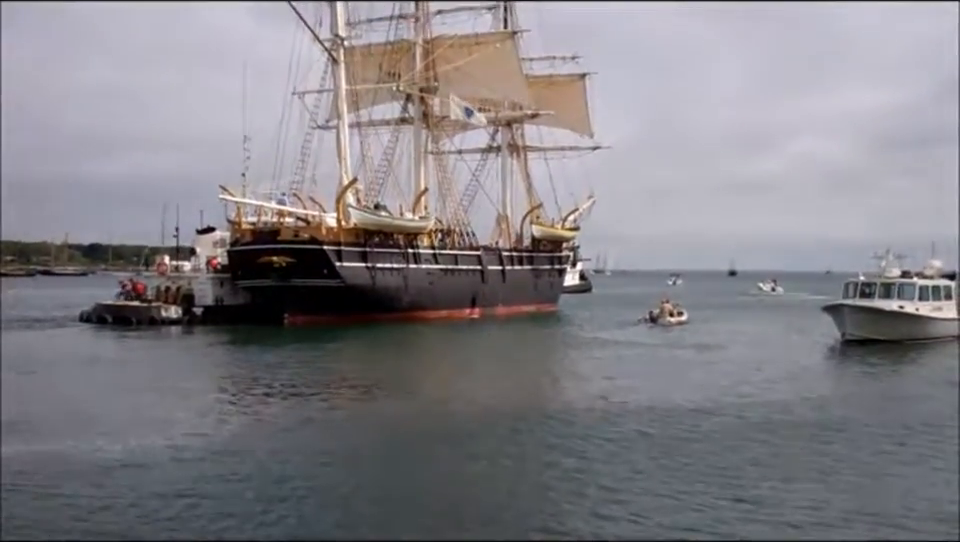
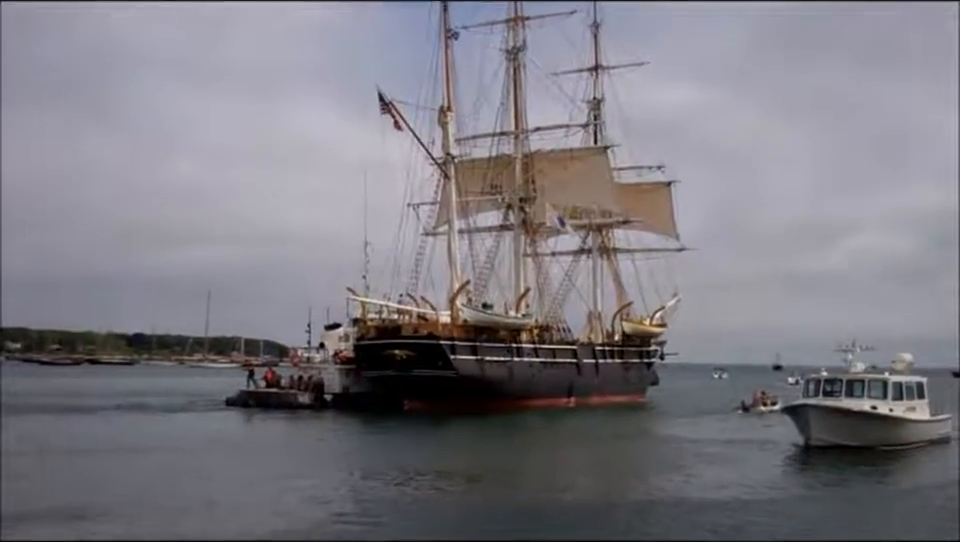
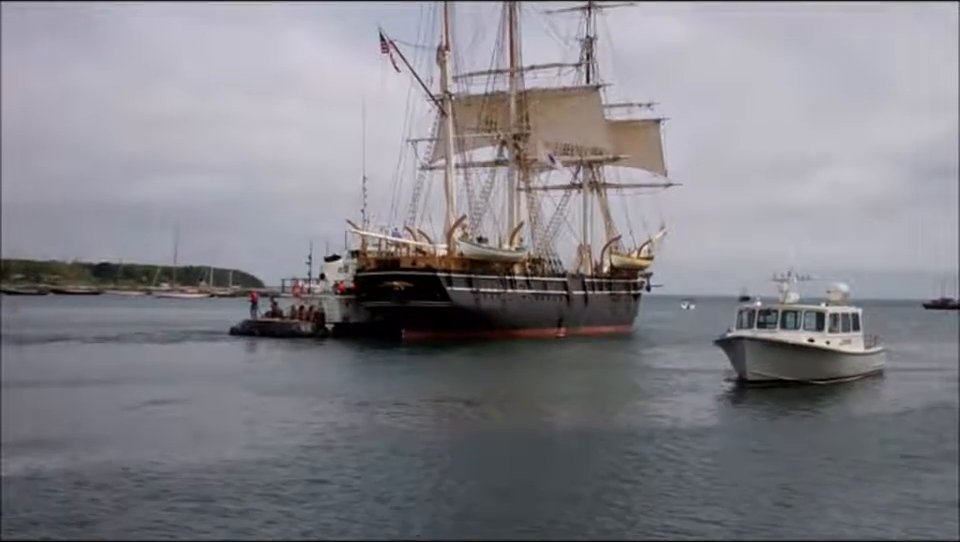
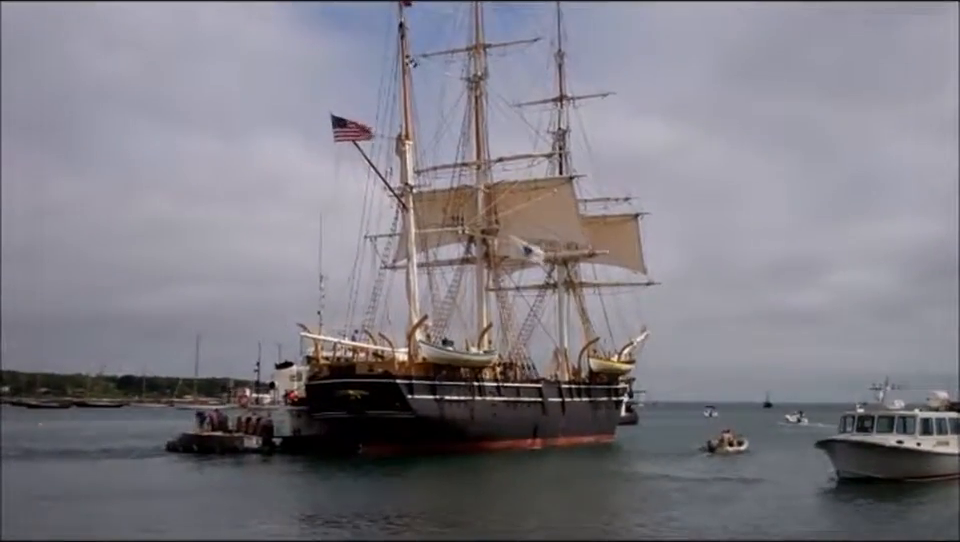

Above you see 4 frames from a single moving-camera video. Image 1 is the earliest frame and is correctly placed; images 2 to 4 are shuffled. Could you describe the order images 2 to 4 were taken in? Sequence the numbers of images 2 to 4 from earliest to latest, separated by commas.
4, 2, 3
